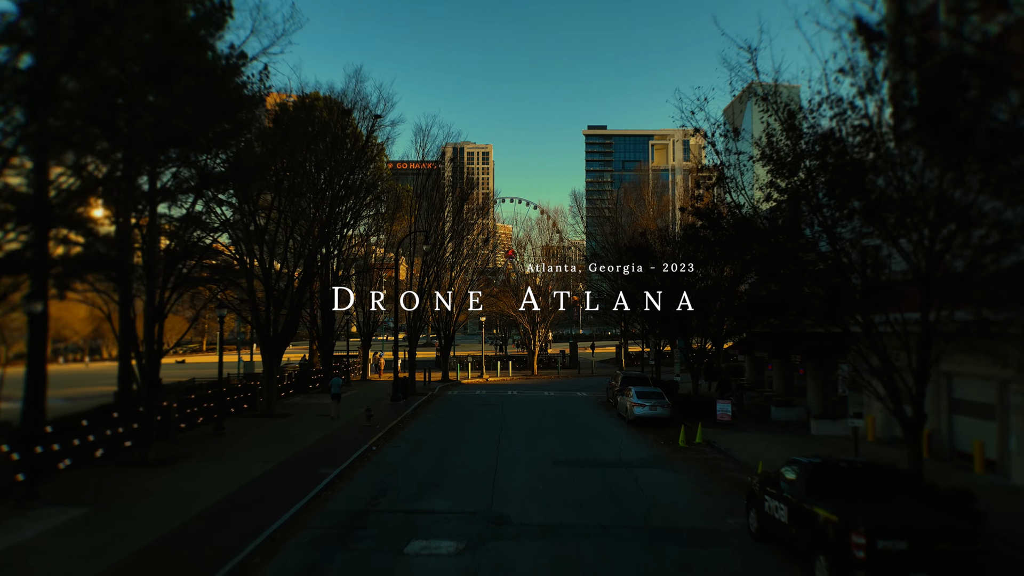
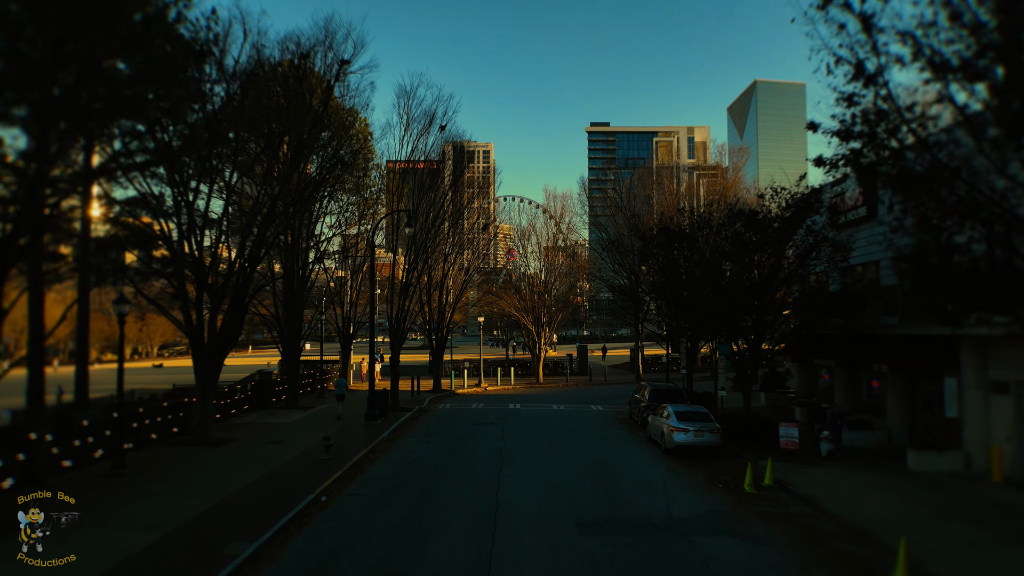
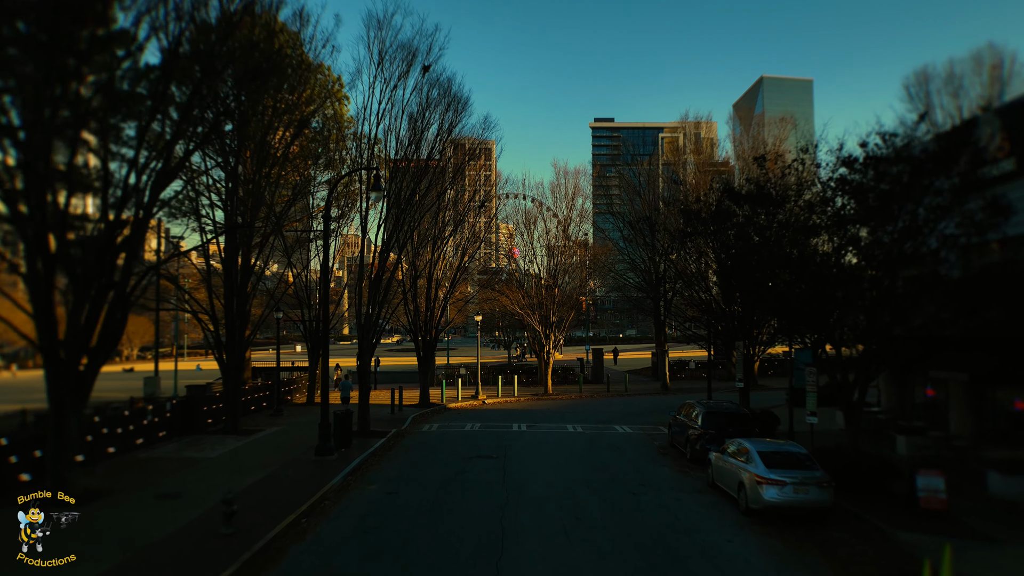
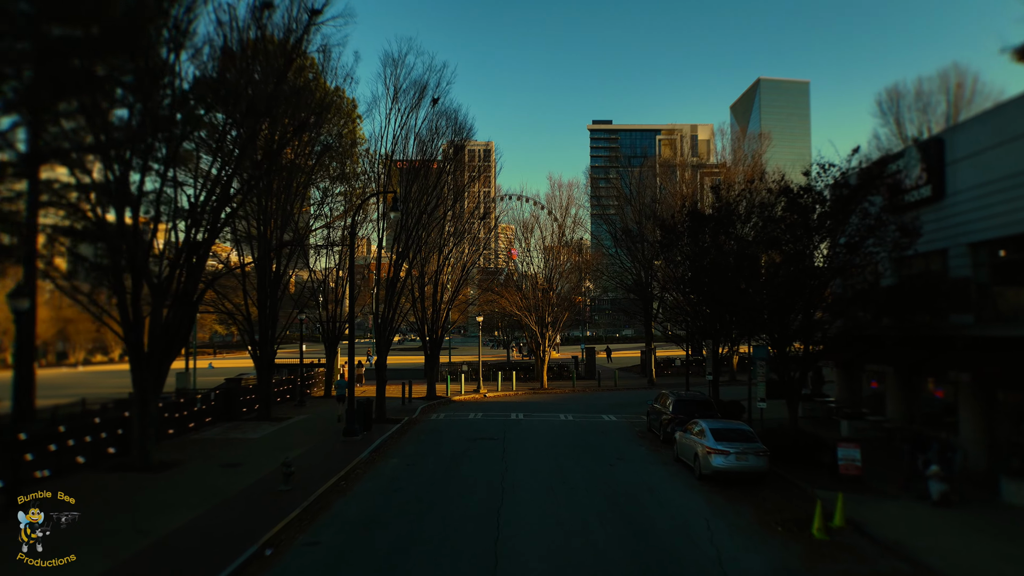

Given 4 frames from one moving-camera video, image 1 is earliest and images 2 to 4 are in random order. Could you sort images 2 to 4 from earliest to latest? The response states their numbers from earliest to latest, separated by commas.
2, 4, 3
